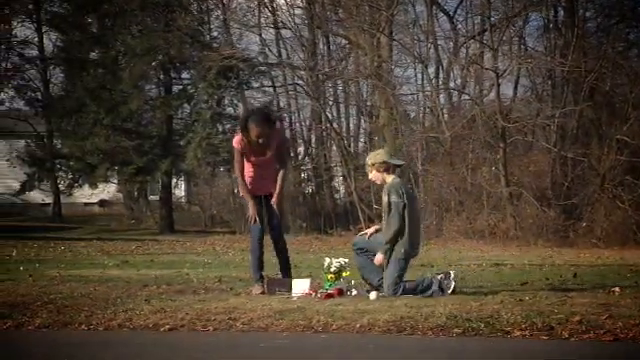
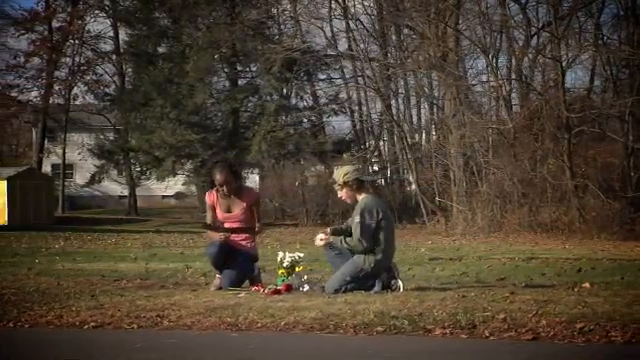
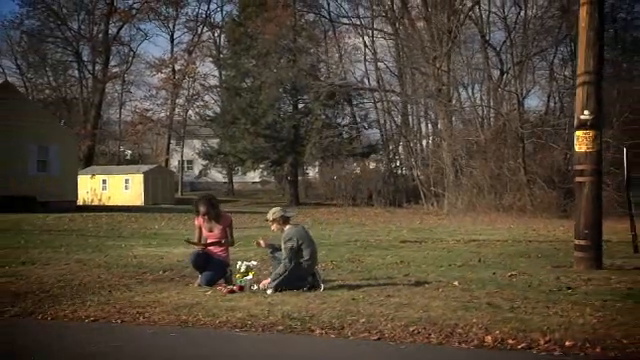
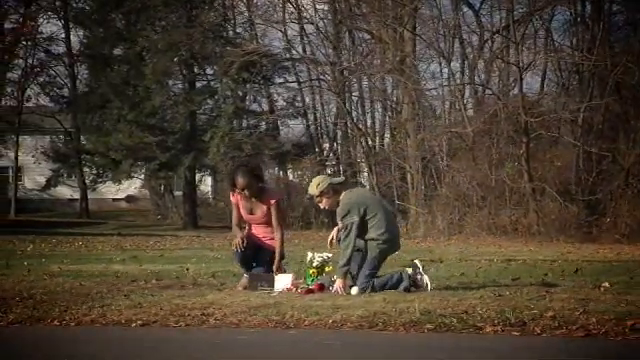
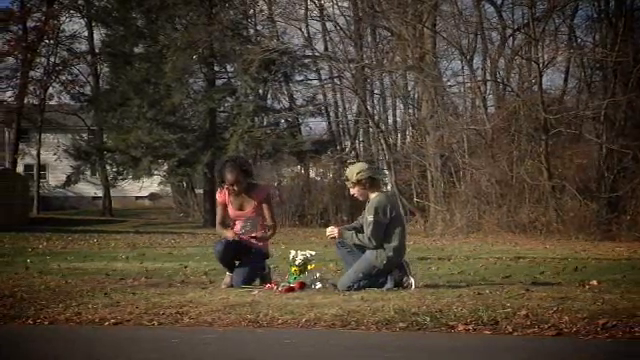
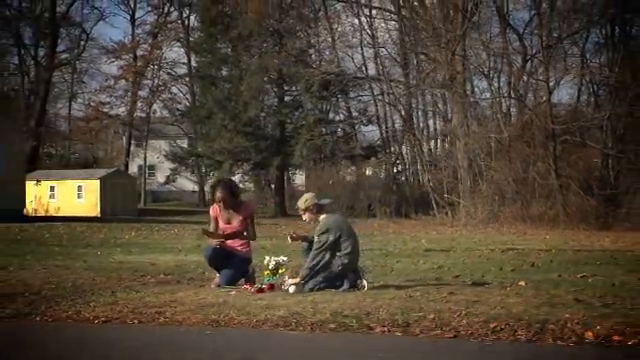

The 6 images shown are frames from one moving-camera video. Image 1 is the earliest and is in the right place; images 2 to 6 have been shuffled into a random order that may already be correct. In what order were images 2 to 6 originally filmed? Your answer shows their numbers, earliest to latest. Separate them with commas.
4, 5, 2, 6, 3
